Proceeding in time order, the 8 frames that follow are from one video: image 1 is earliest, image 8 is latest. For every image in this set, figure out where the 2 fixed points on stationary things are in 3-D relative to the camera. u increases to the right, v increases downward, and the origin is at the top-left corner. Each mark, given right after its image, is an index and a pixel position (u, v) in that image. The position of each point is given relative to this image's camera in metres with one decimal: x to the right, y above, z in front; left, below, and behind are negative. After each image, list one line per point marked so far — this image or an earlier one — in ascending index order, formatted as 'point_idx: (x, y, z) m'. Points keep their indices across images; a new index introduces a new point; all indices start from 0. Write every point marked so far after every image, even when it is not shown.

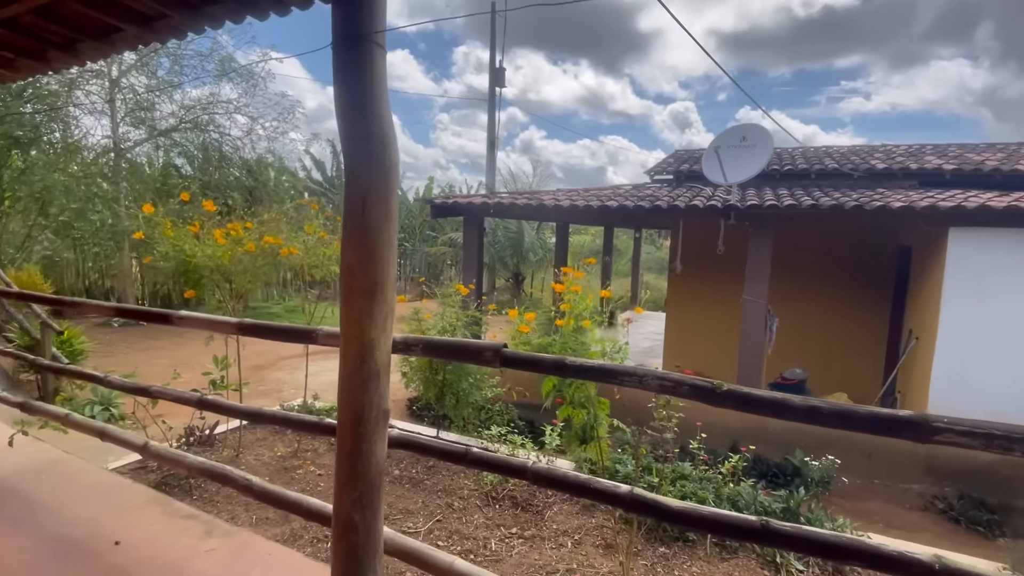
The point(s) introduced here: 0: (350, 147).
0: (-0.3, +0.3, +1.2) m
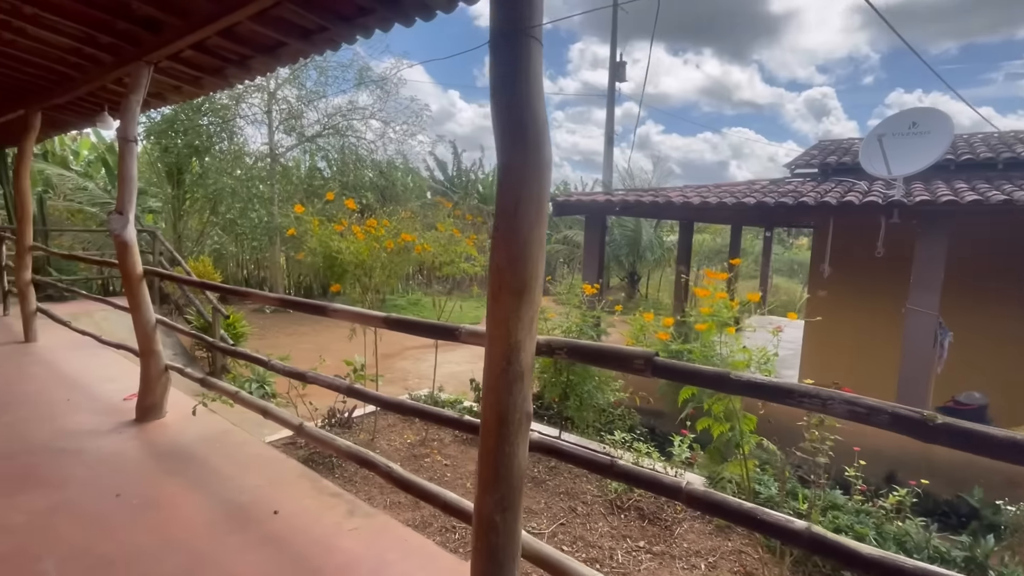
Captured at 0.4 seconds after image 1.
0: (0.0, +0.3, +1.2) m
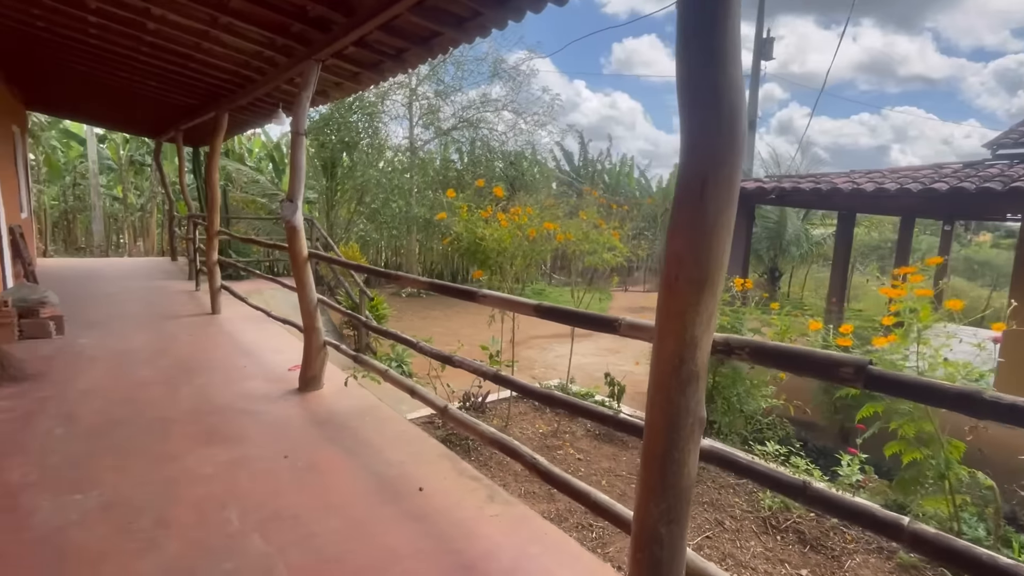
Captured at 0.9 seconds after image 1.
0: (+0.3, +0.3, +1.0) m
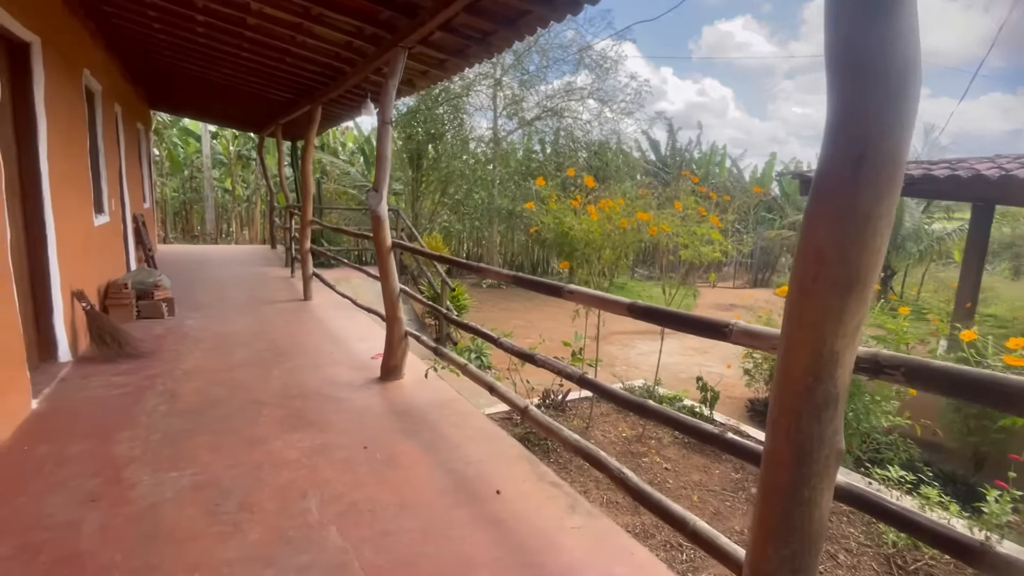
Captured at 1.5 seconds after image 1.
0: (+0.5, +0.3, +0.8) m
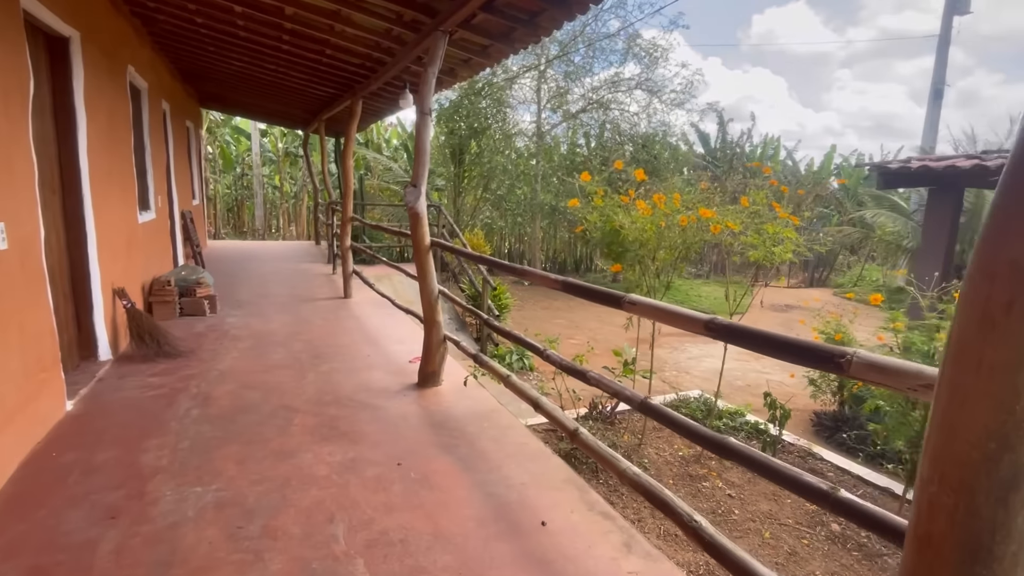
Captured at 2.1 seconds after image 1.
0: (+0.6, +0.3, +0.6) m
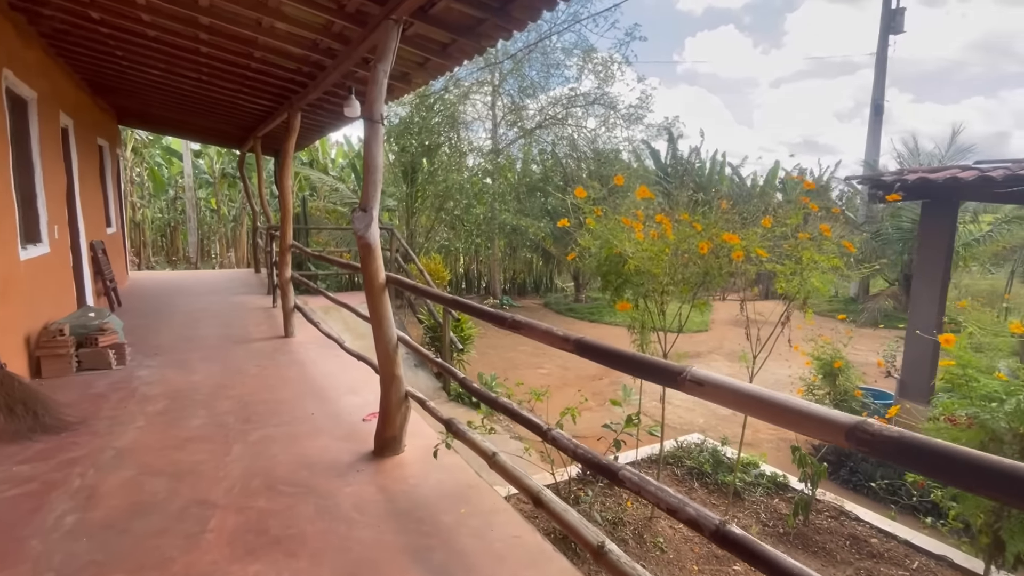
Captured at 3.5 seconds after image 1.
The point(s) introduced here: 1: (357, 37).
0: (+0.7, +0.2, +0.1) m
1: (-0.7, +1.2, +2.6) m
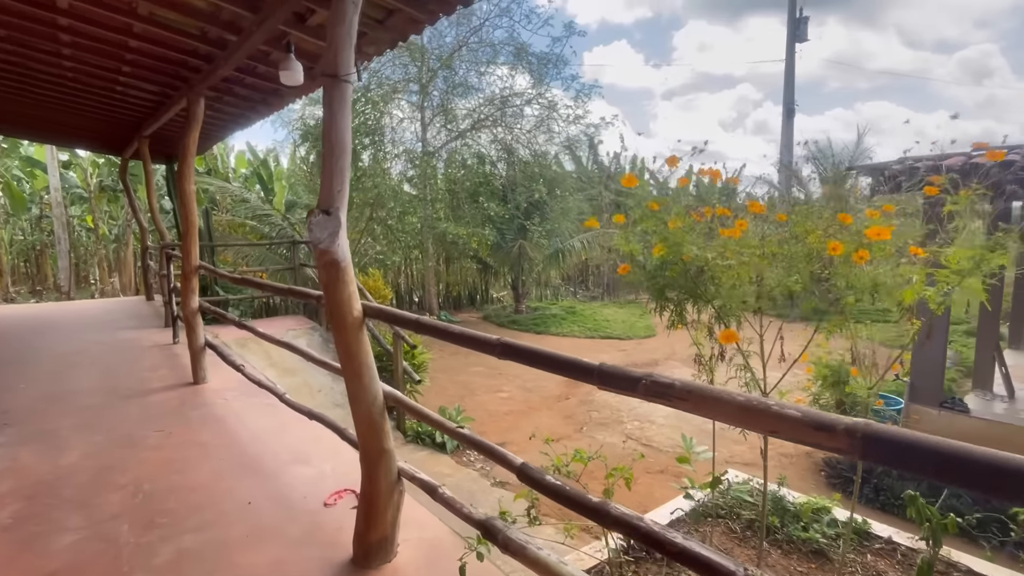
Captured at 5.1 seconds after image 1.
0: (+1.1, +0.2, -0.4) m
1: (-0.7, +1.1, +1.8) m
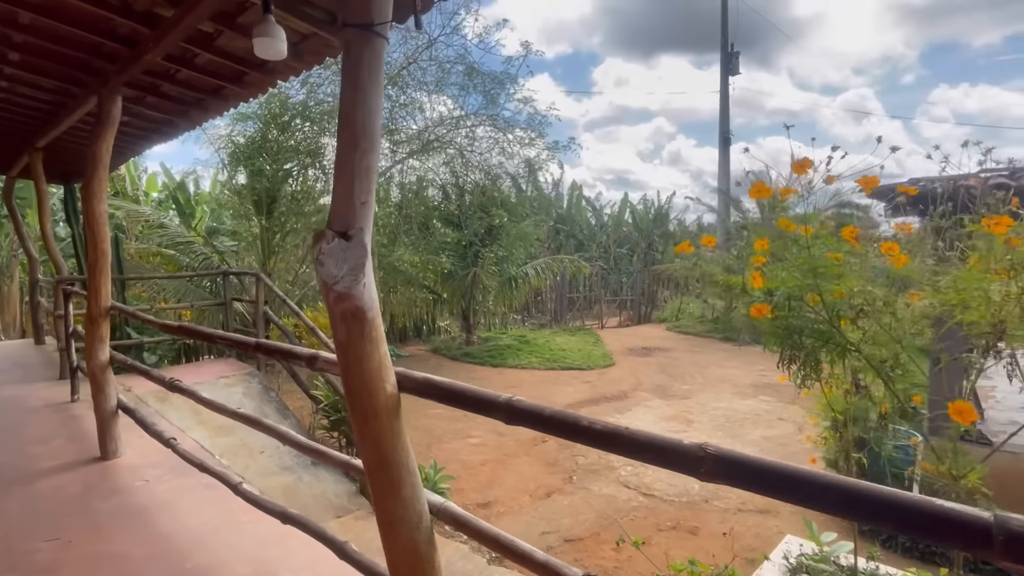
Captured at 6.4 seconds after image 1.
0: (+1.5, +0.2, -0.7) m
1: (-0.6, +0.9, +1.3) m
